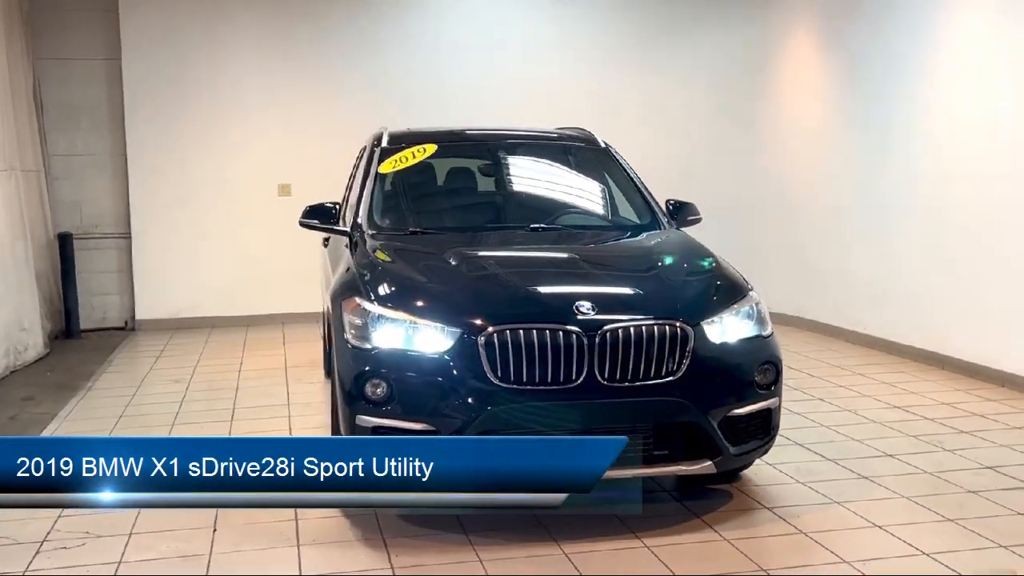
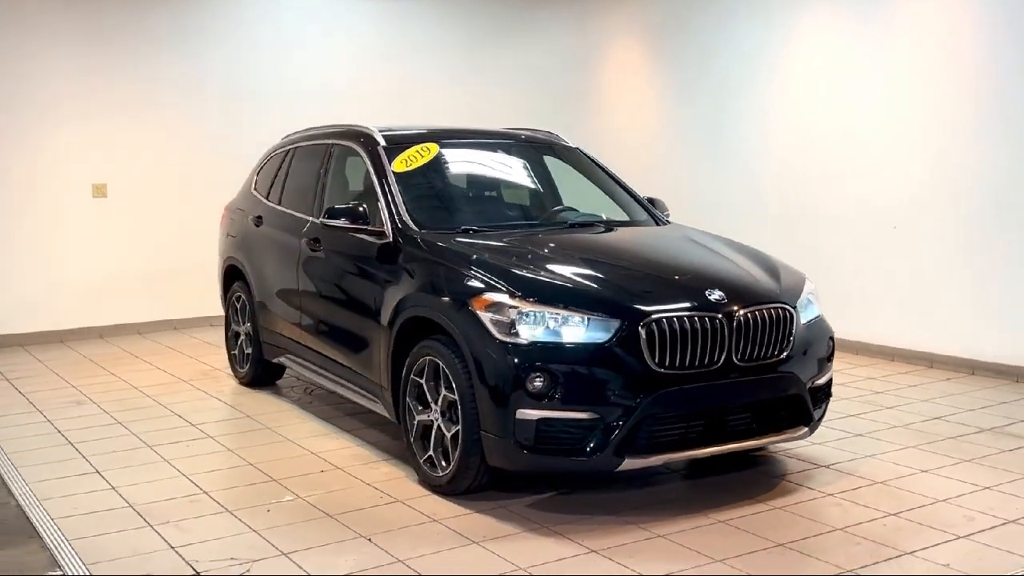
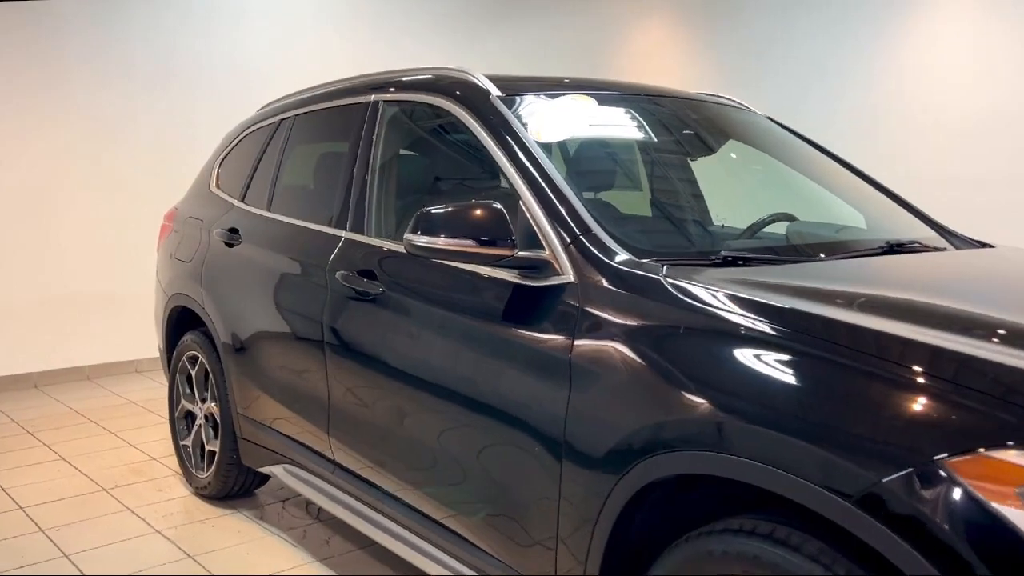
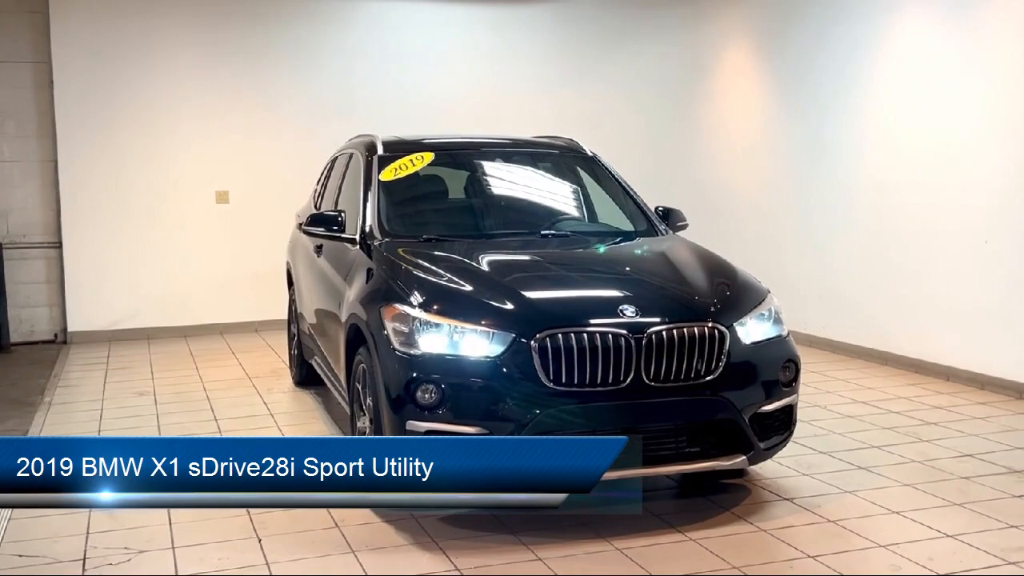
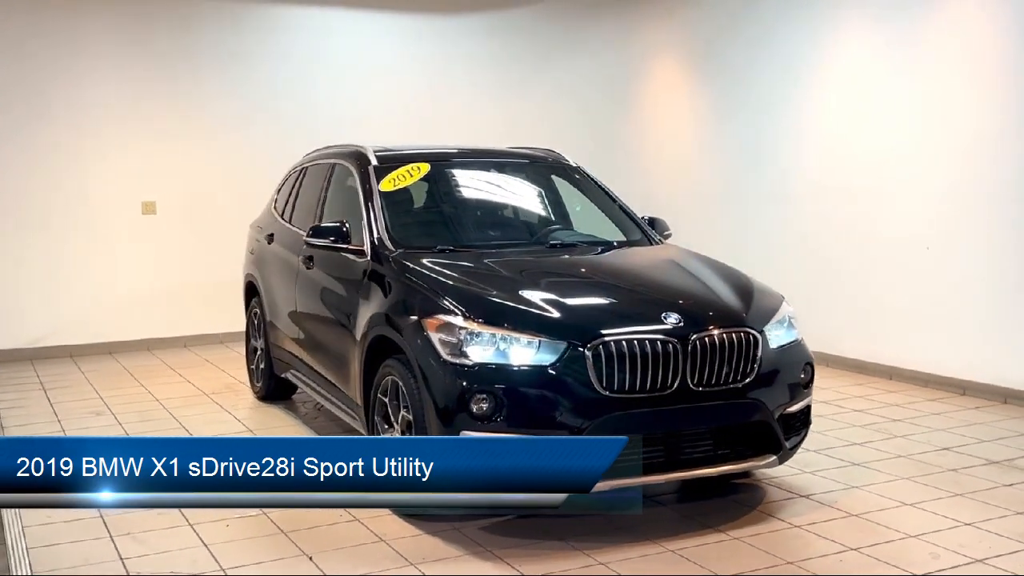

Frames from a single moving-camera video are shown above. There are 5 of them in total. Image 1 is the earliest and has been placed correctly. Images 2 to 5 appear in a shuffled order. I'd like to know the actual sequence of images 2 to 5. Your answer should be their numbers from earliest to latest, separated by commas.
4, 5, 2, 3
